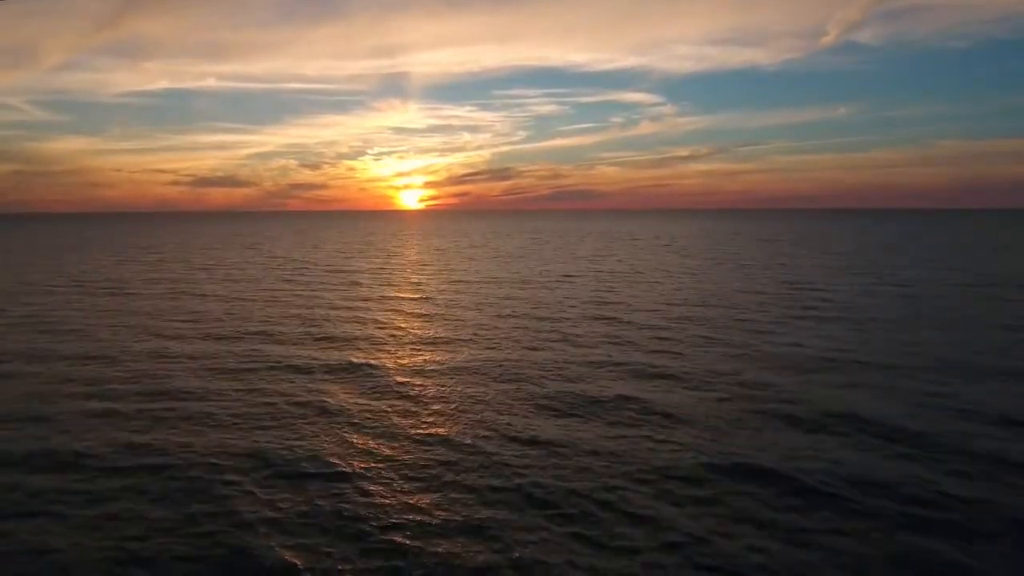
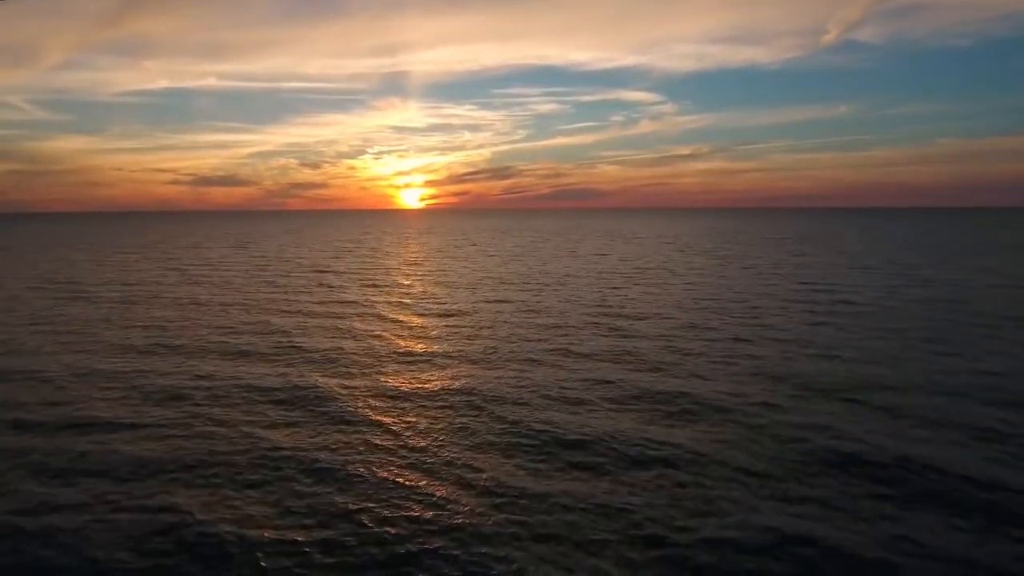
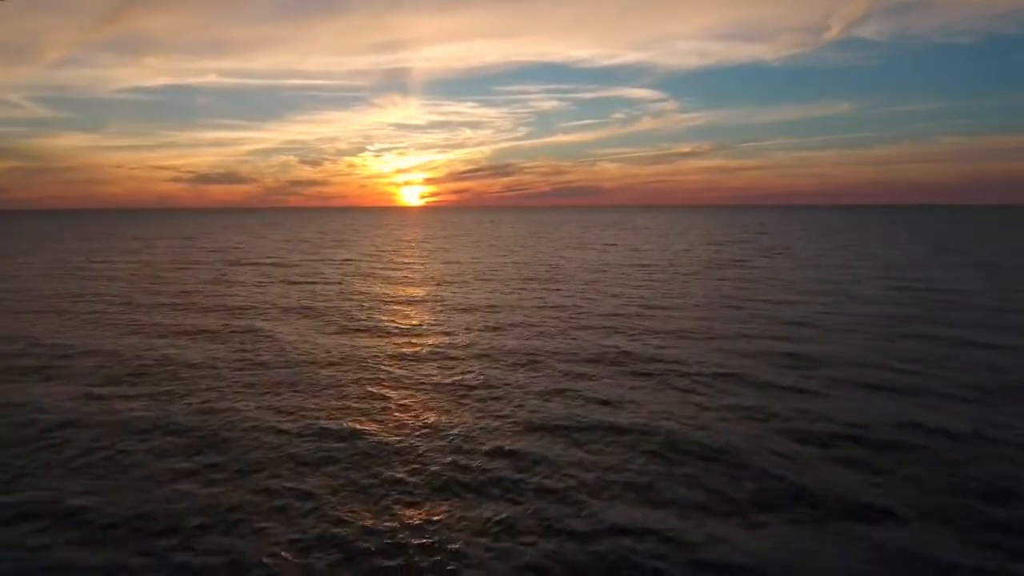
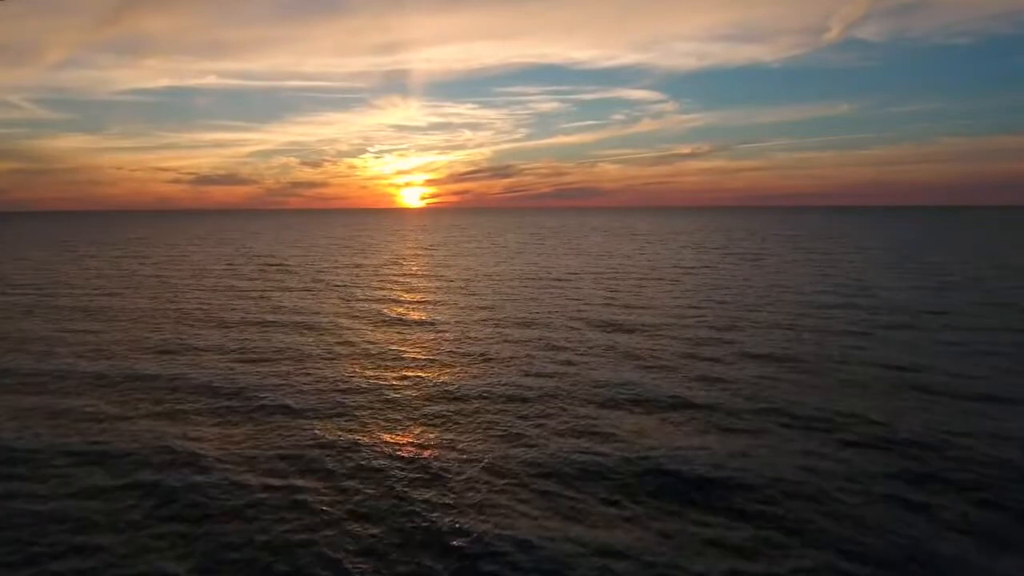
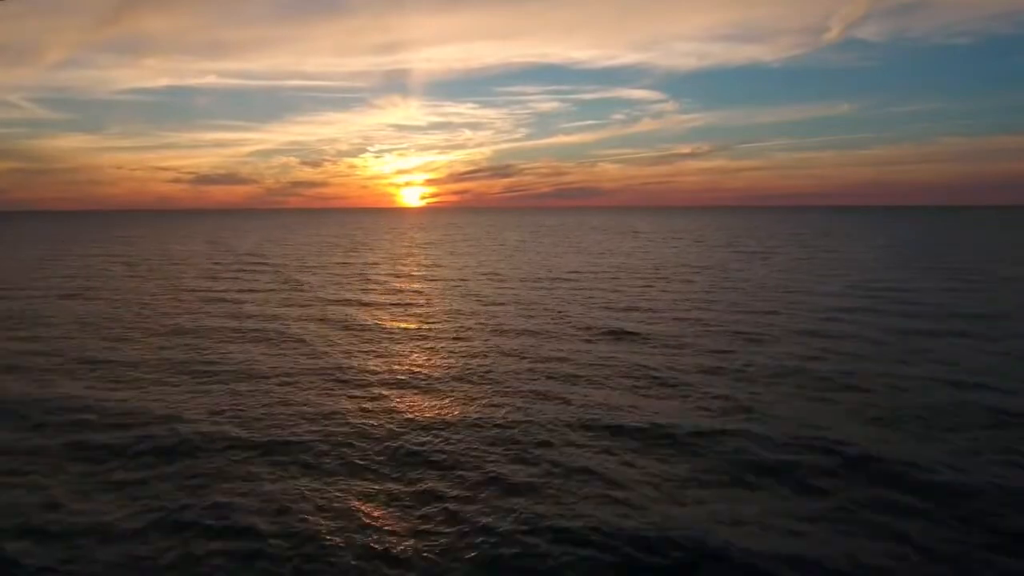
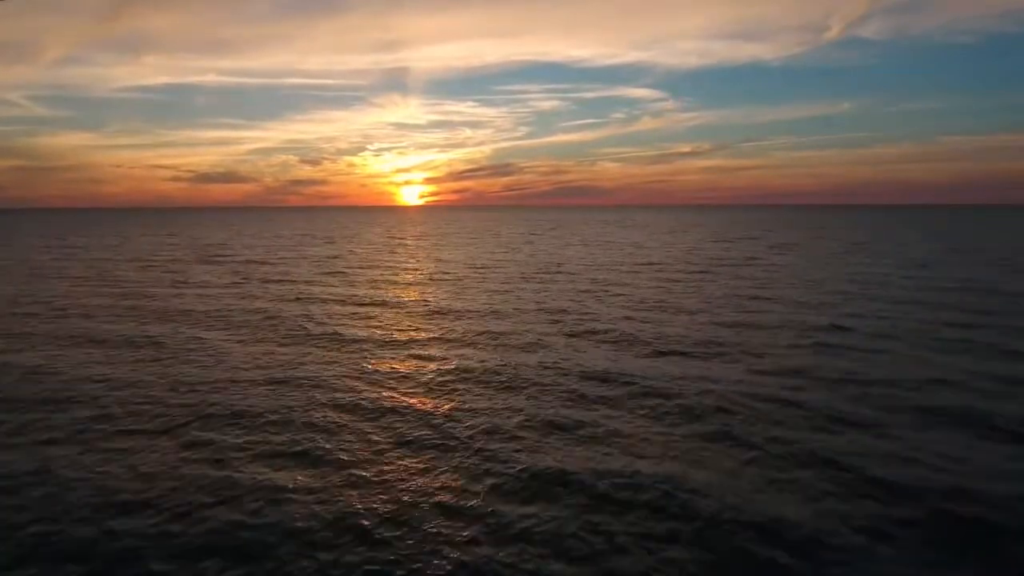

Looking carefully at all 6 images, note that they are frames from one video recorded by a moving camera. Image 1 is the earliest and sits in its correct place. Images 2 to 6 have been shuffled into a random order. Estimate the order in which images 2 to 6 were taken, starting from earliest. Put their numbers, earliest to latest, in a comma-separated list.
2, 4, 5, 3, 6
